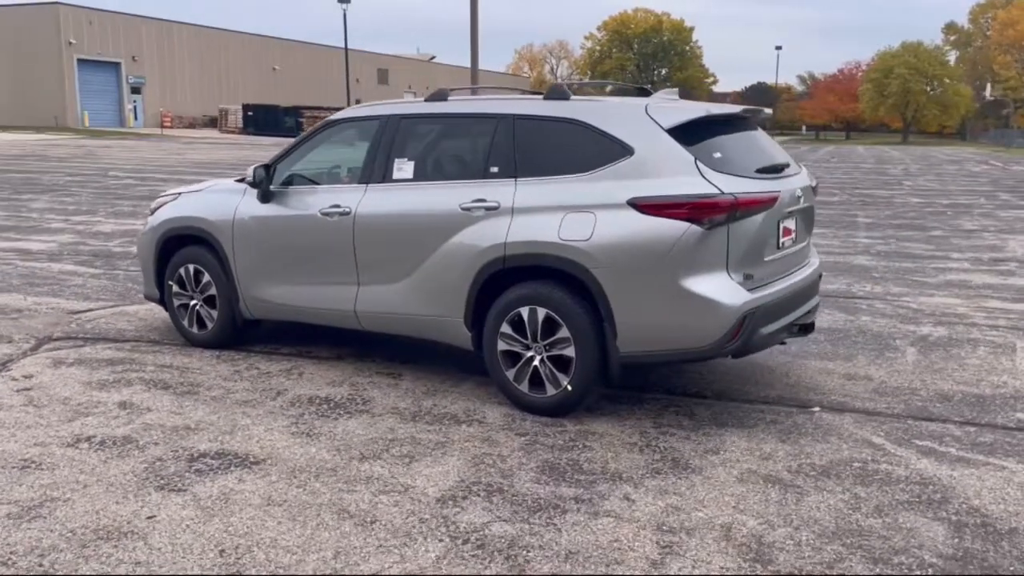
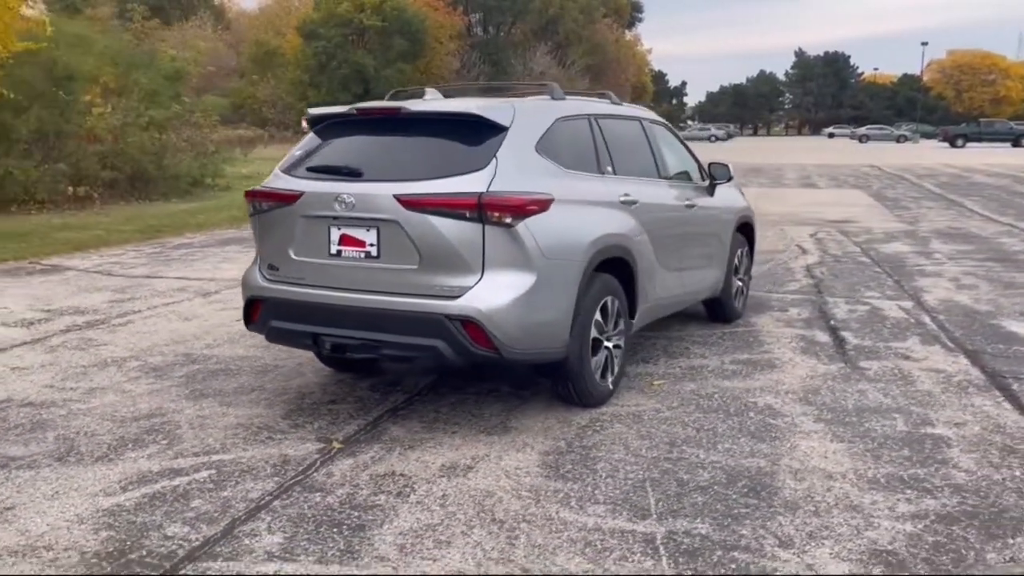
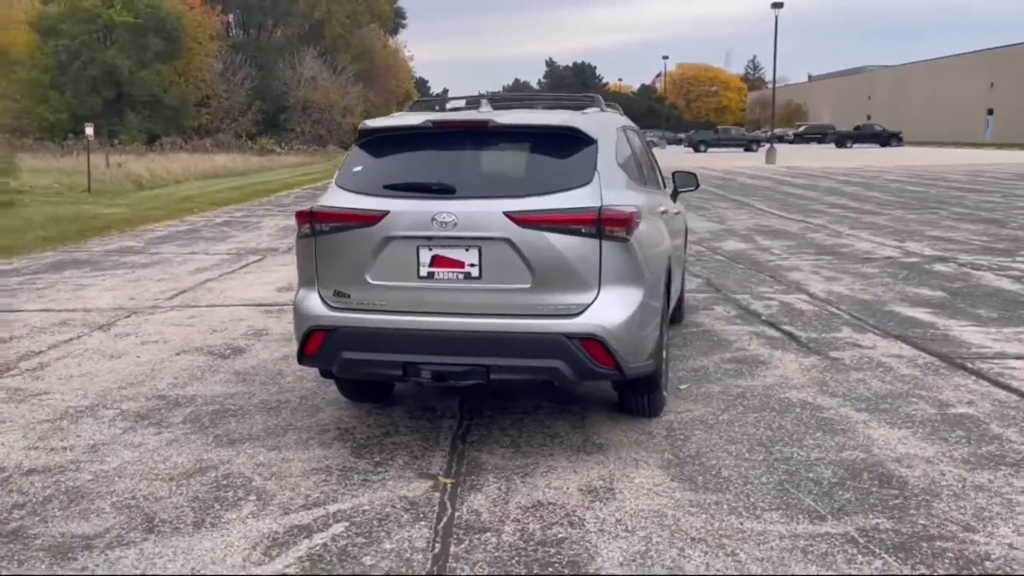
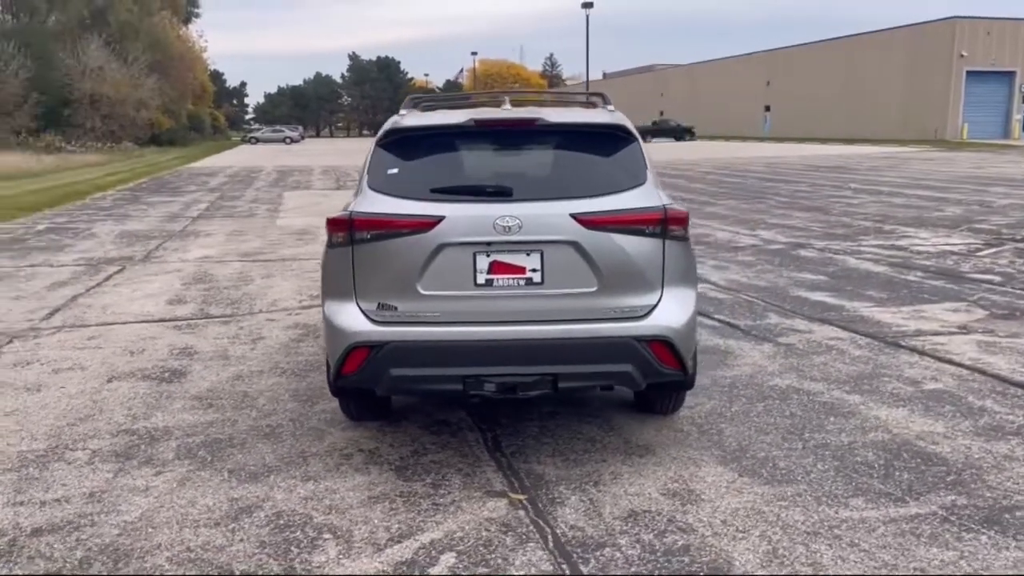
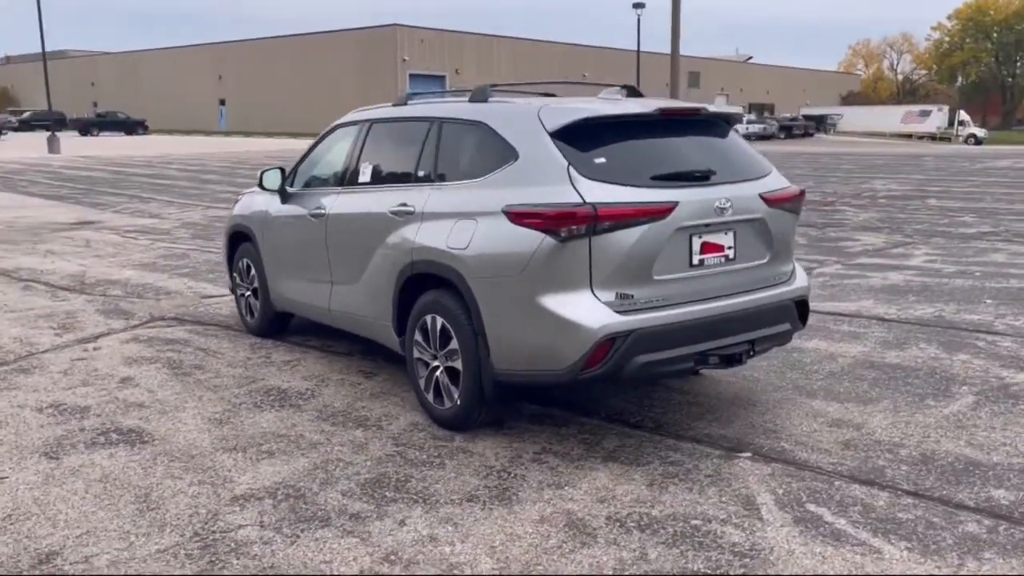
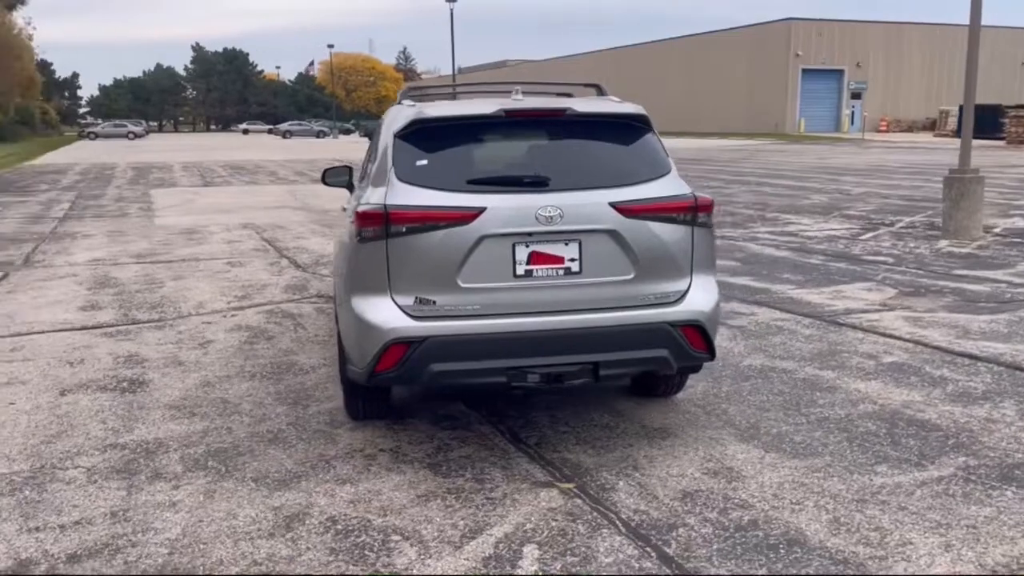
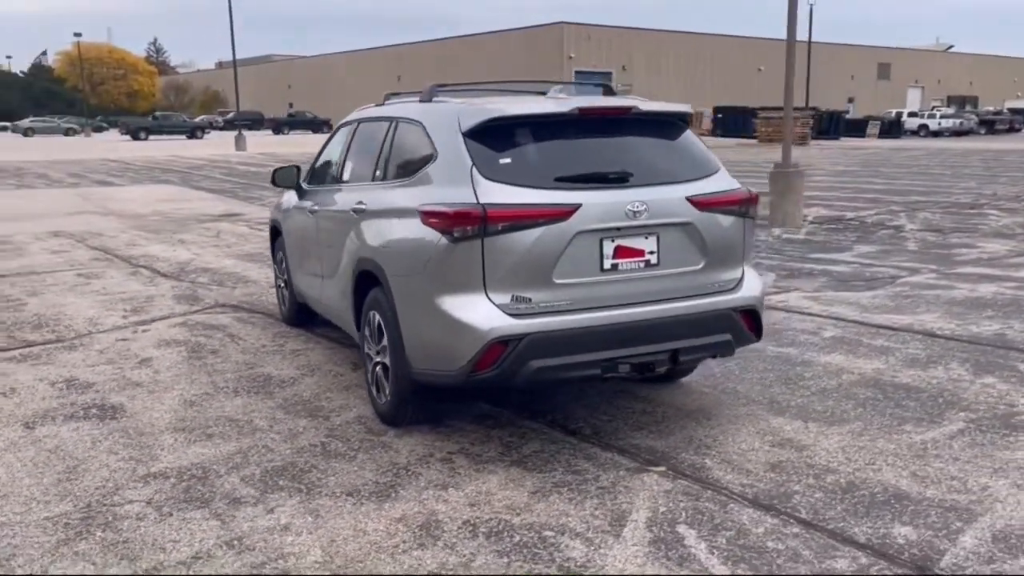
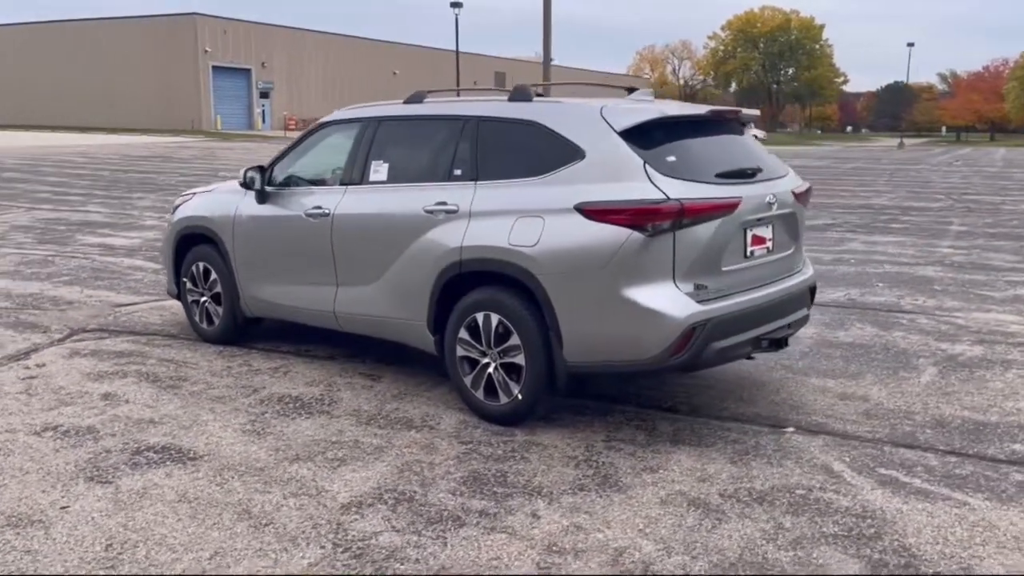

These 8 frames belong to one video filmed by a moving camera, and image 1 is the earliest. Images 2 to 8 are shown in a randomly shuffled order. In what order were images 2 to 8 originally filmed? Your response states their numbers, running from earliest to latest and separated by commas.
8, 5, 7, 6, 4, 3, 2
